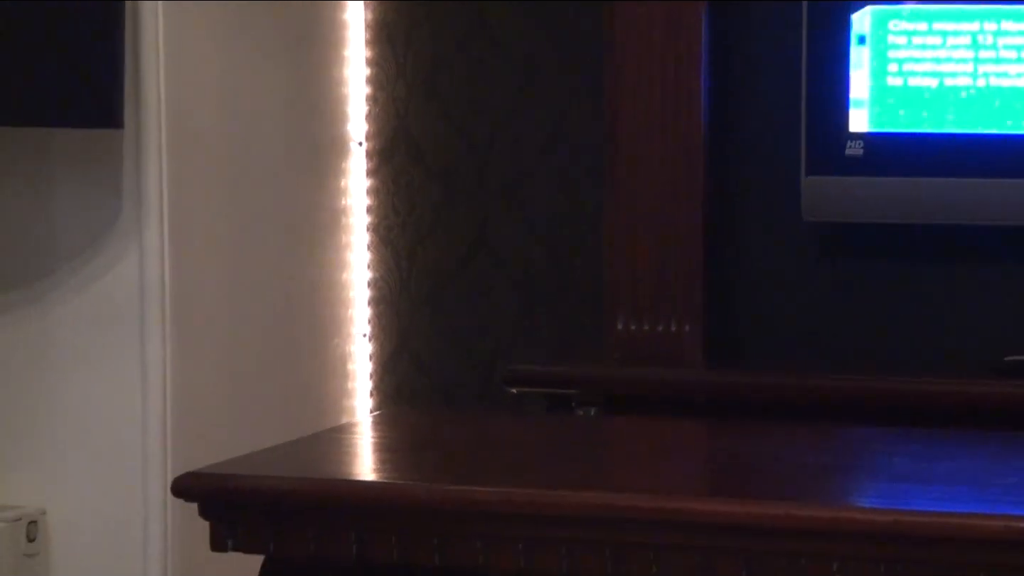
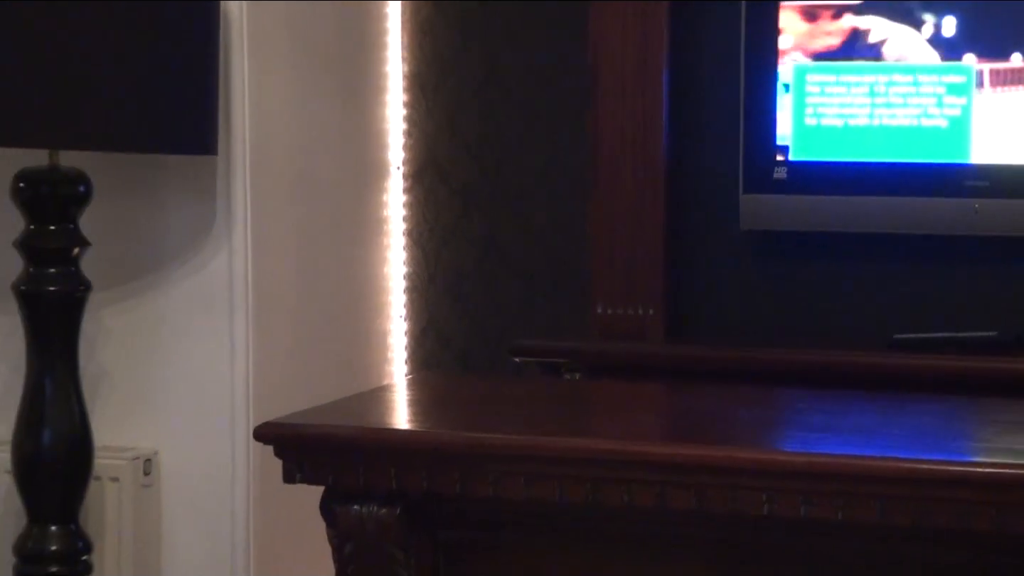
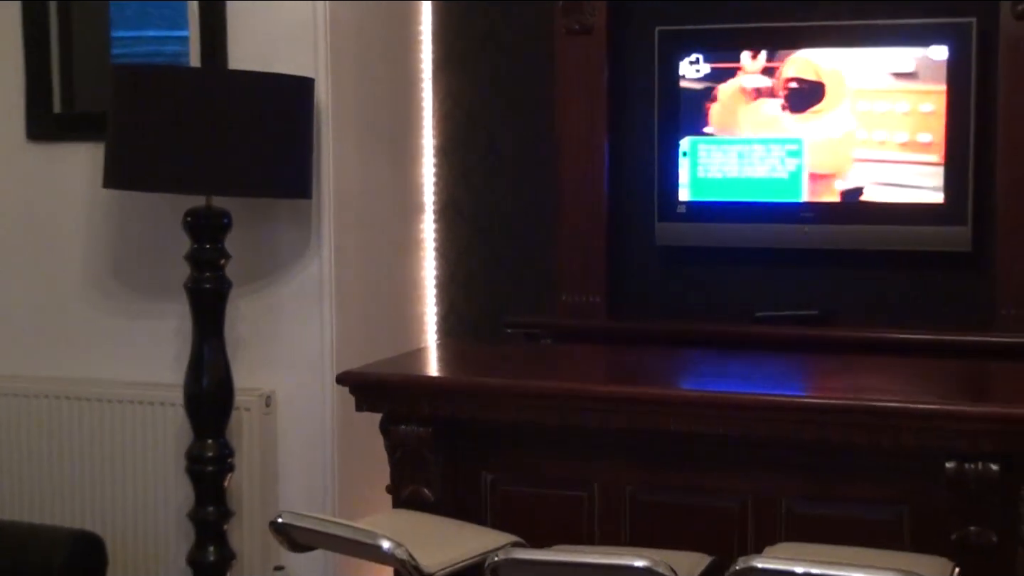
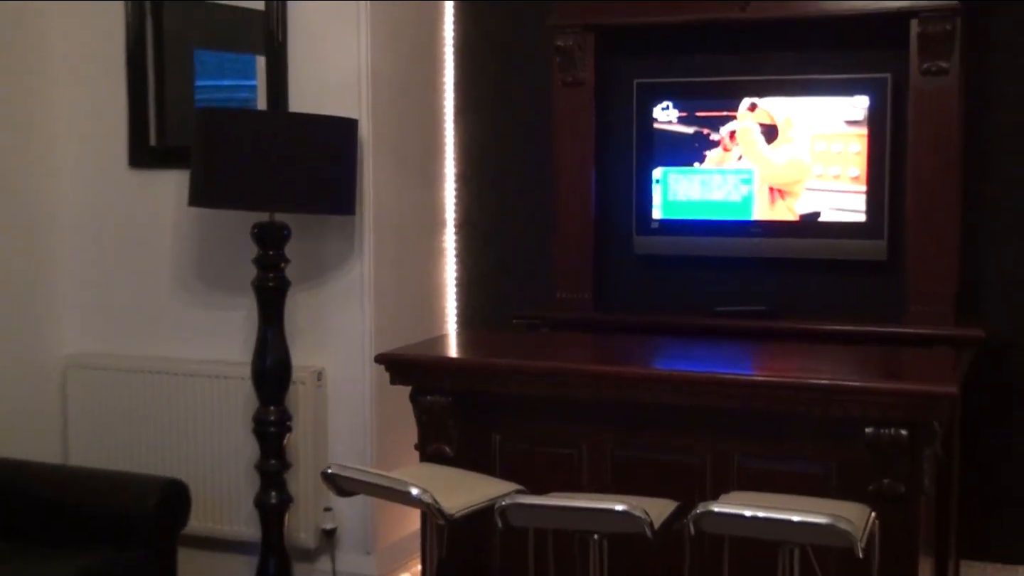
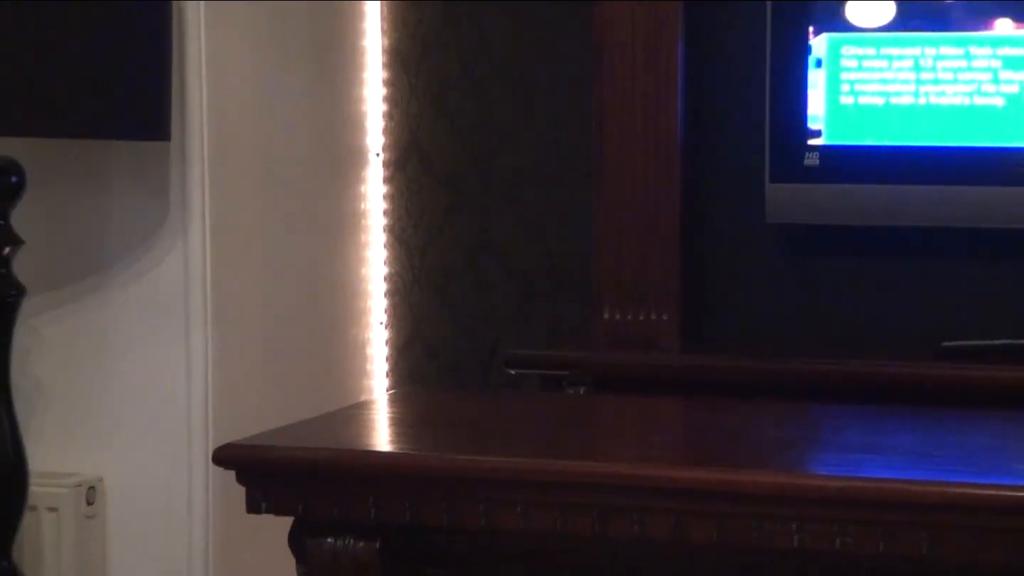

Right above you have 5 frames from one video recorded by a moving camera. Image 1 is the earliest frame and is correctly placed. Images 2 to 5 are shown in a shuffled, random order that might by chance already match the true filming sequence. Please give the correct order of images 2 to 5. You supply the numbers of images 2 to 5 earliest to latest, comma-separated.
5, 2, 3, 4
